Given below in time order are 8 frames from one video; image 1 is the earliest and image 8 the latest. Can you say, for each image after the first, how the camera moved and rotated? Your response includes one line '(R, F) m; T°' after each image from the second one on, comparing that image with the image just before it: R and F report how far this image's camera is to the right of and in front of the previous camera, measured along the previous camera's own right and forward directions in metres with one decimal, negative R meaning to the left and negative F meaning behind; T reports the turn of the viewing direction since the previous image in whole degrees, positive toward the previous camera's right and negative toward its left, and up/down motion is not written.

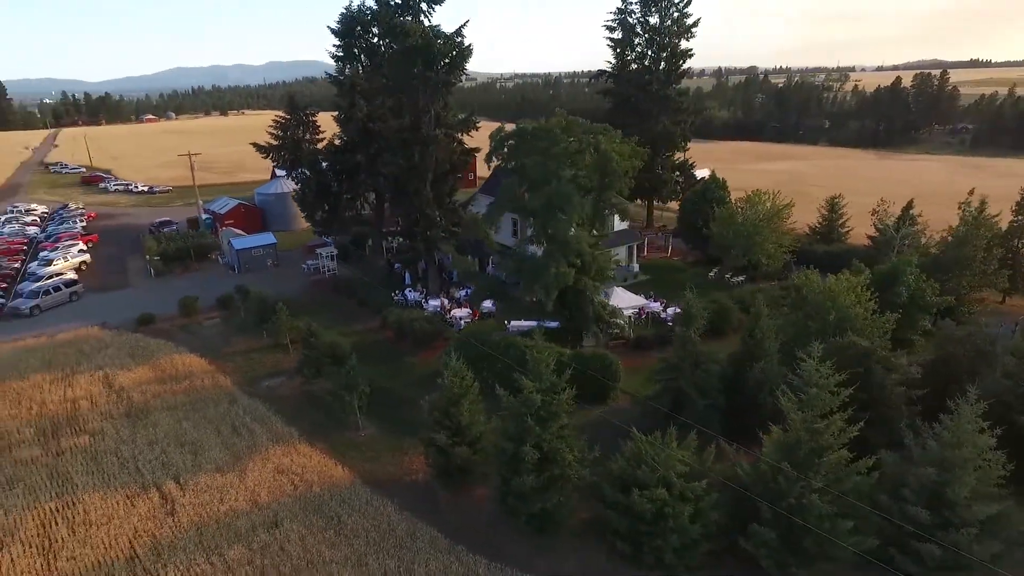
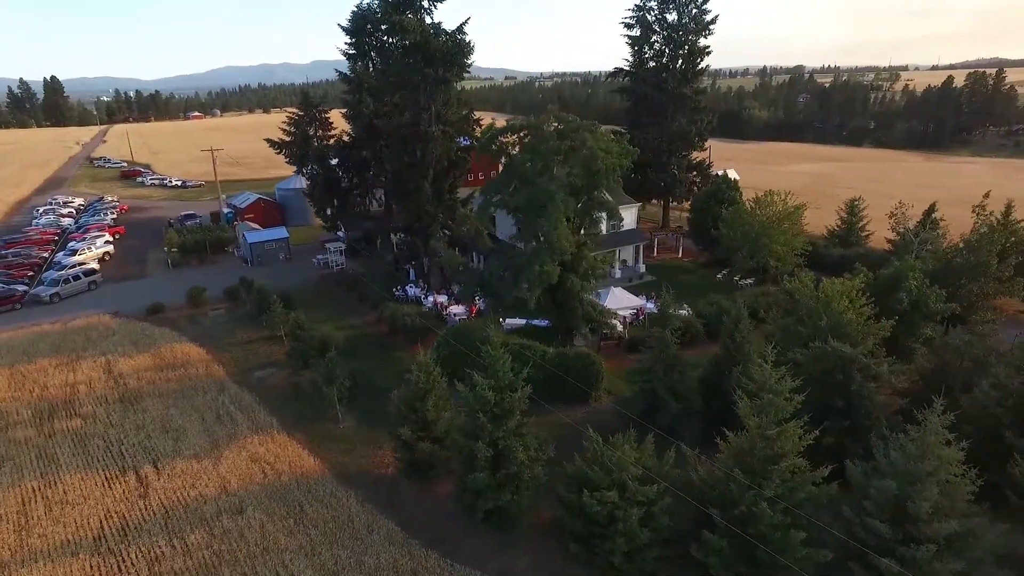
(+2.2, +0.1) m; -3°
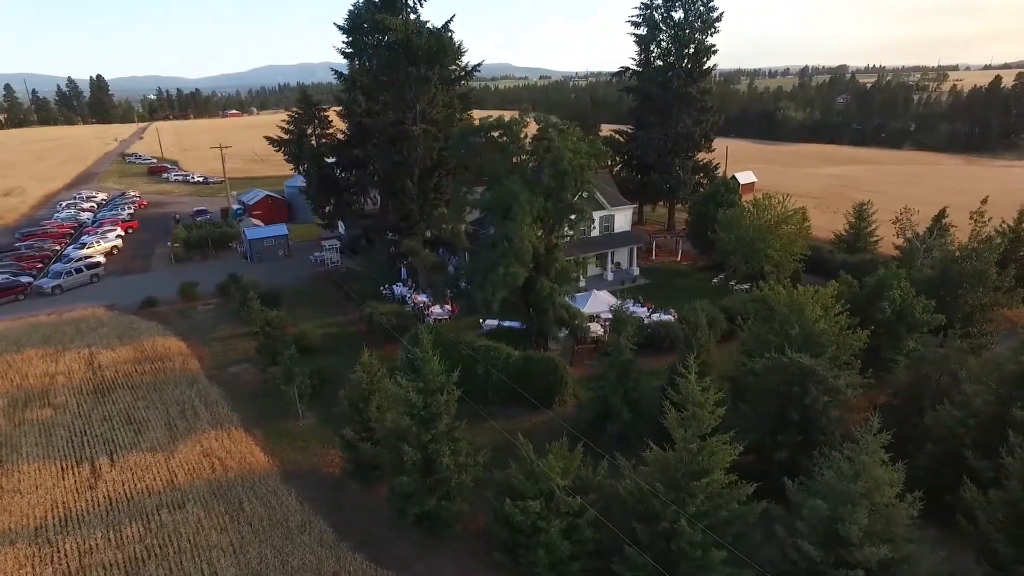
(+2.7, +0.4) m; -3°
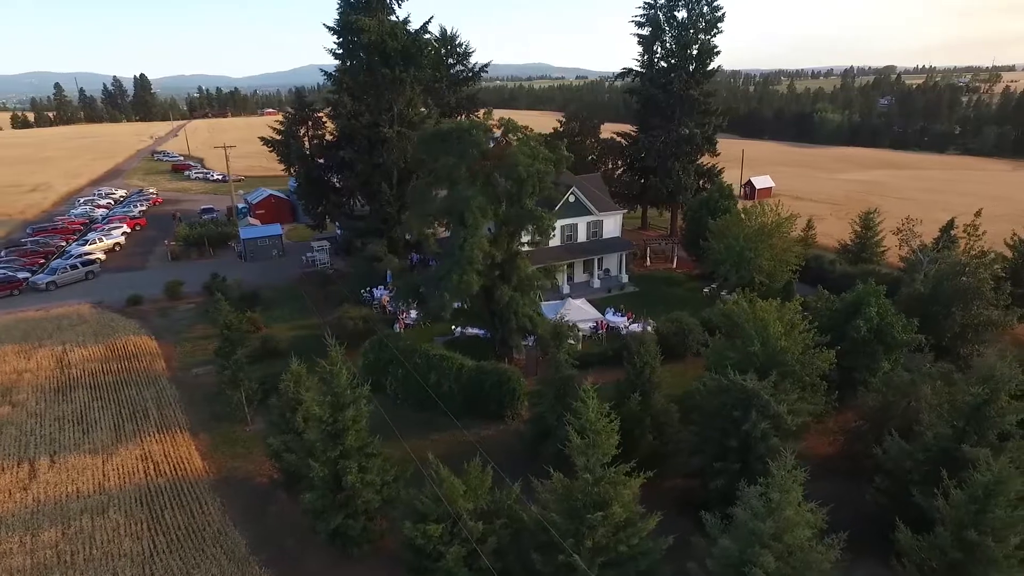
(+3.1, +0.8) m; -3°
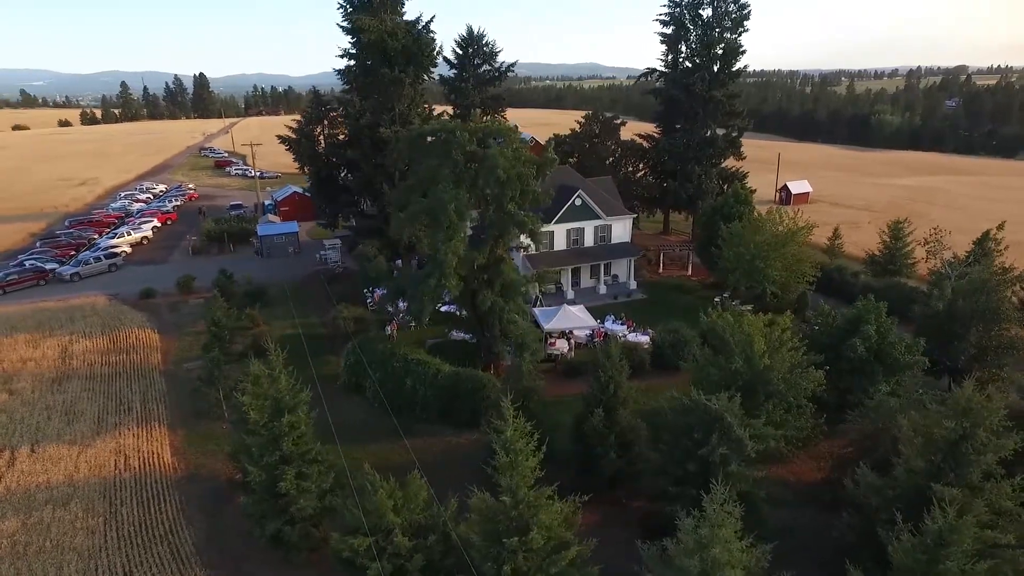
(+2.6, +0.7) m; -4°
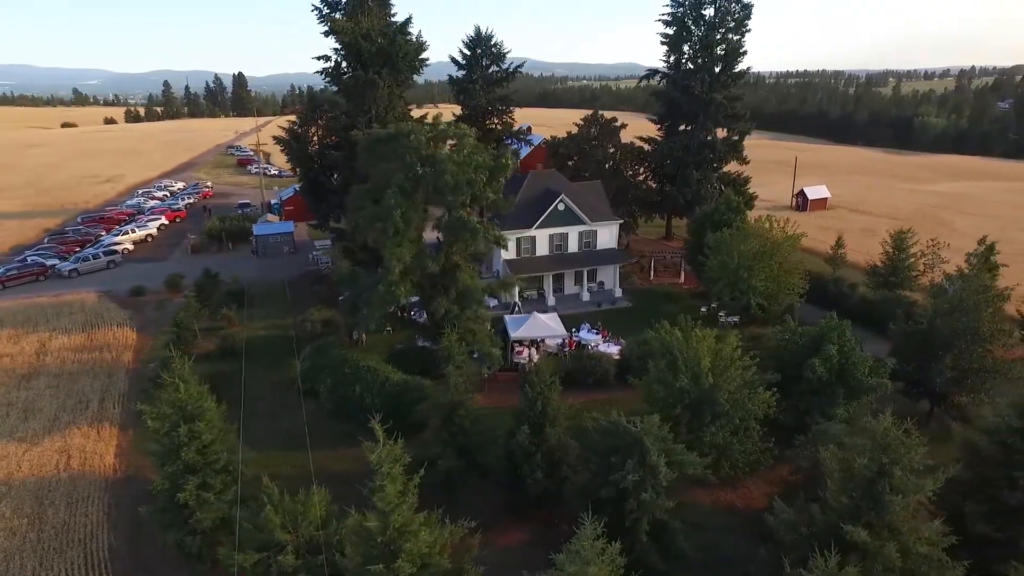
(+3.1, +0.7) m; -3°
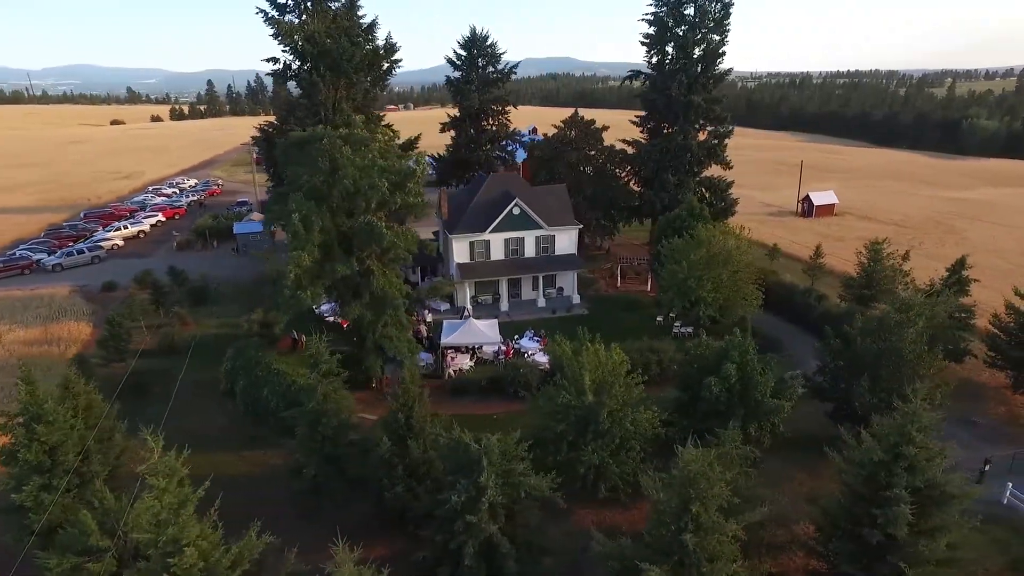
(+5.0, +0.7) m; -4°
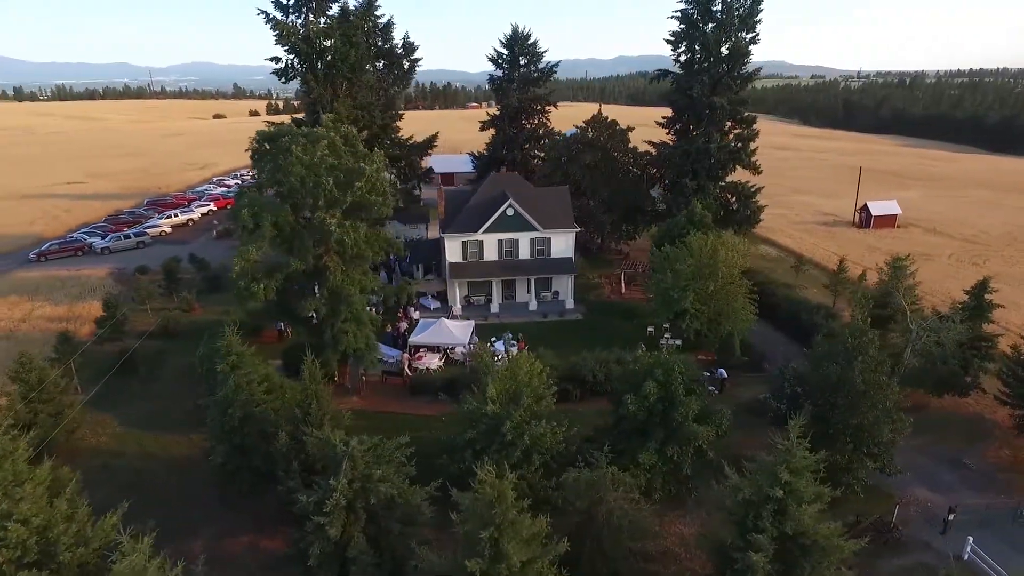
(+5.1, +0.7) m; -7°
